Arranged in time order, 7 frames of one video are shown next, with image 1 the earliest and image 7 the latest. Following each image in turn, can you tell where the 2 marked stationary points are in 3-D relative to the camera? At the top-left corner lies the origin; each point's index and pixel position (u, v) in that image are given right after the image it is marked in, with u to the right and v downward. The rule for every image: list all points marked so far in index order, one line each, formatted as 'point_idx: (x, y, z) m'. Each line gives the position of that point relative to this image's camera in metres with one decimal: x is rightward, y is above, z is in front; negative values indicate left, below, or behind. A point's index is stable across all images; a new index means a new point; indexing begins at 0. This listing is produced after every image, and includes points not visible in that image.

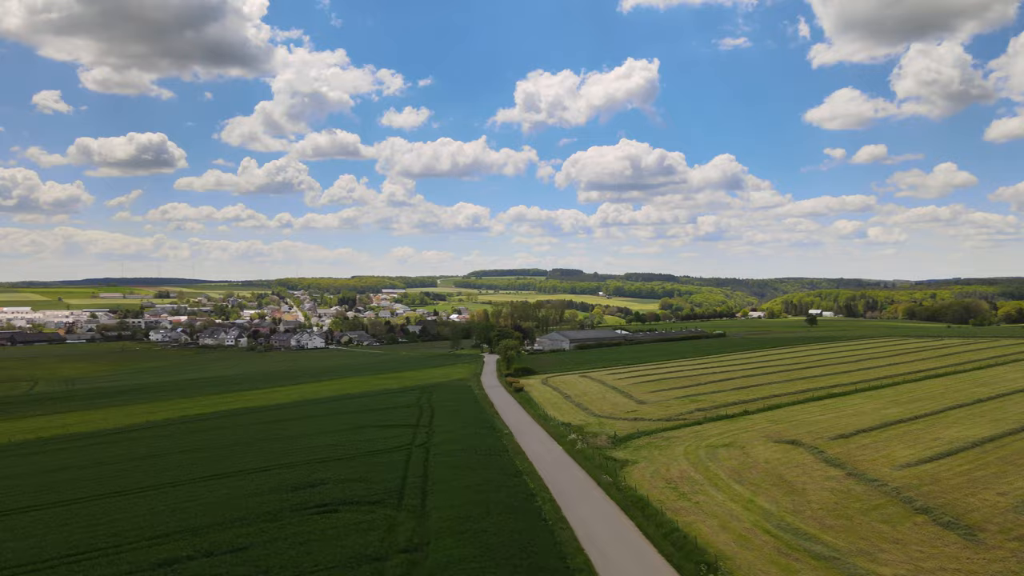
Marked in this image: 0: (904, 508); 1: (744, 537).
0: (+9.0, -5.0, +16.3) m
1: (+4.8, -5.1, +14.7) m
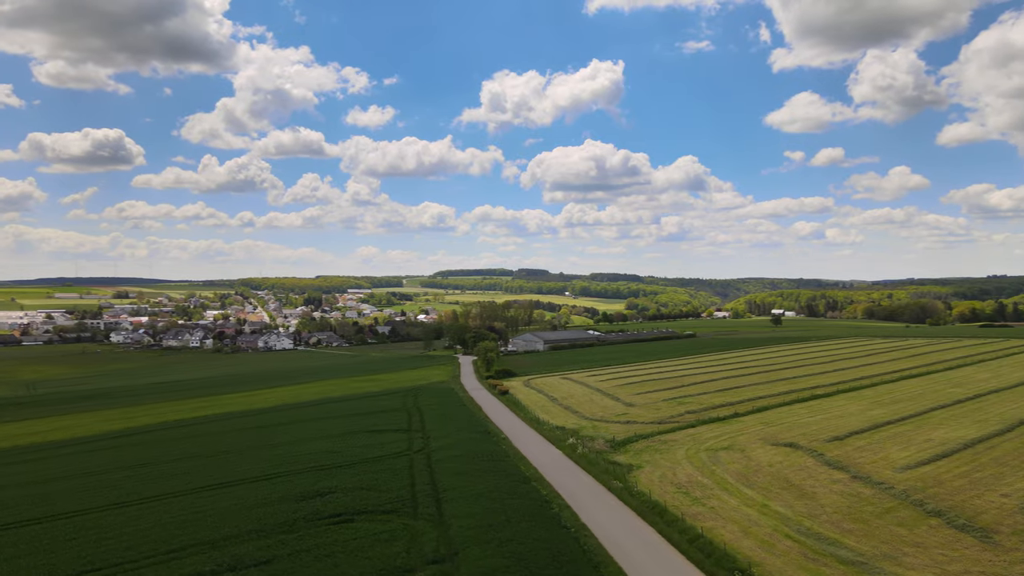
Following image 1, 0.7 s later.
0: (+9.4, -5.2, +16.6) m
1: (+5.4, -5.3, +14.8) m
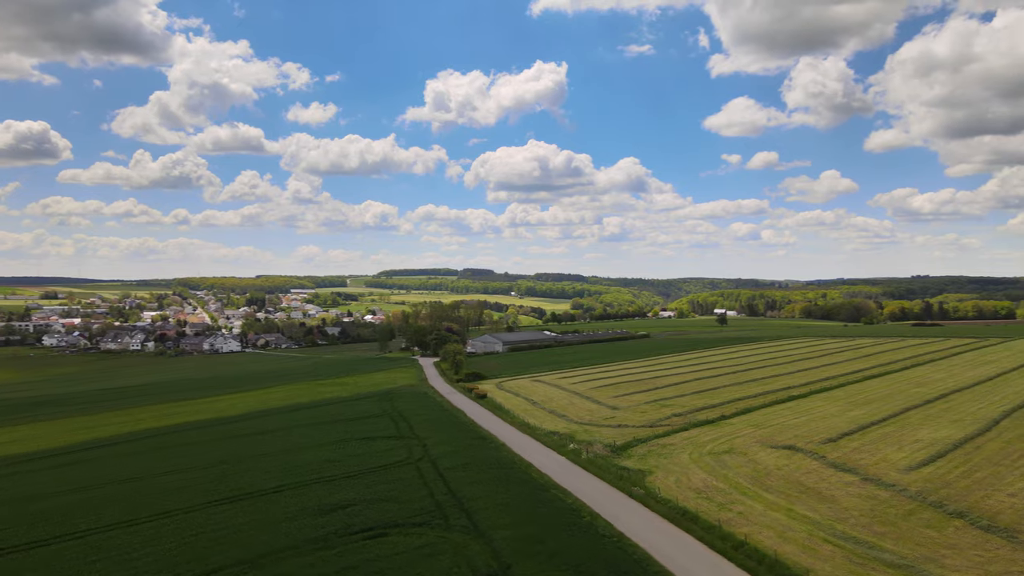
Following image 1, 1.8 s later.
0: (+10.3, -5.4, +17.2) m
1: (+6.4, -5.5, +15.2) m
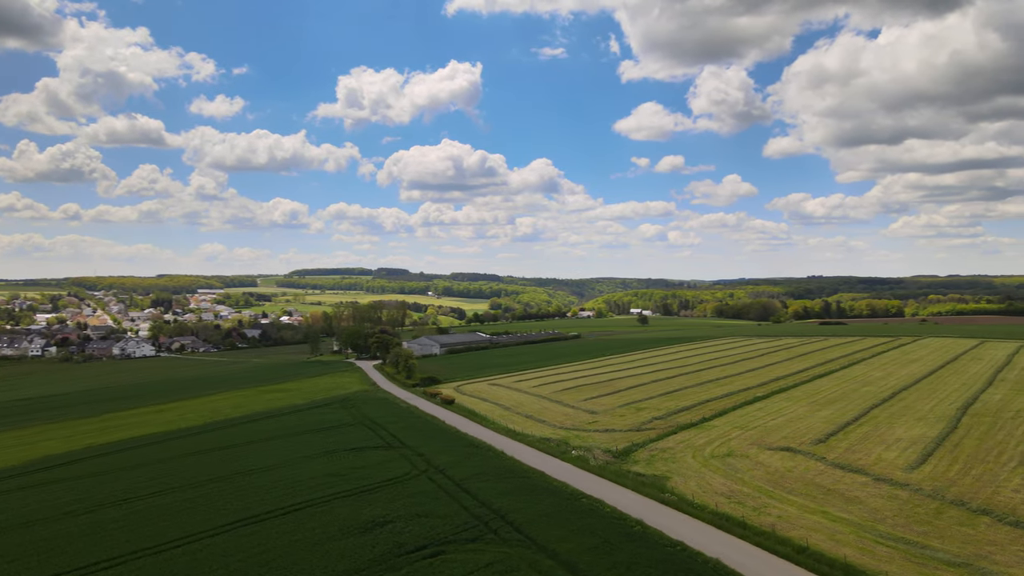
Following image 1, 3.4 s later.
0: (+11.6, -5.7, +18.3) m
1: (+7.9, -5.8, +15.9) m
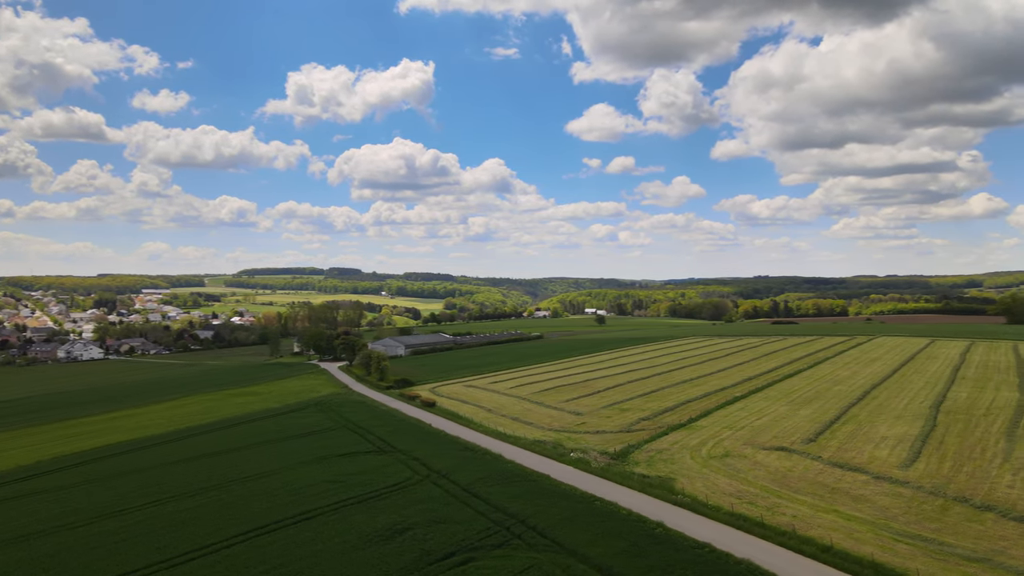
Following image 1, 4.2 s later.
0: (+12.1, -5.8, +19.0) m
1: (+8.6, -5.9, +16.3) m
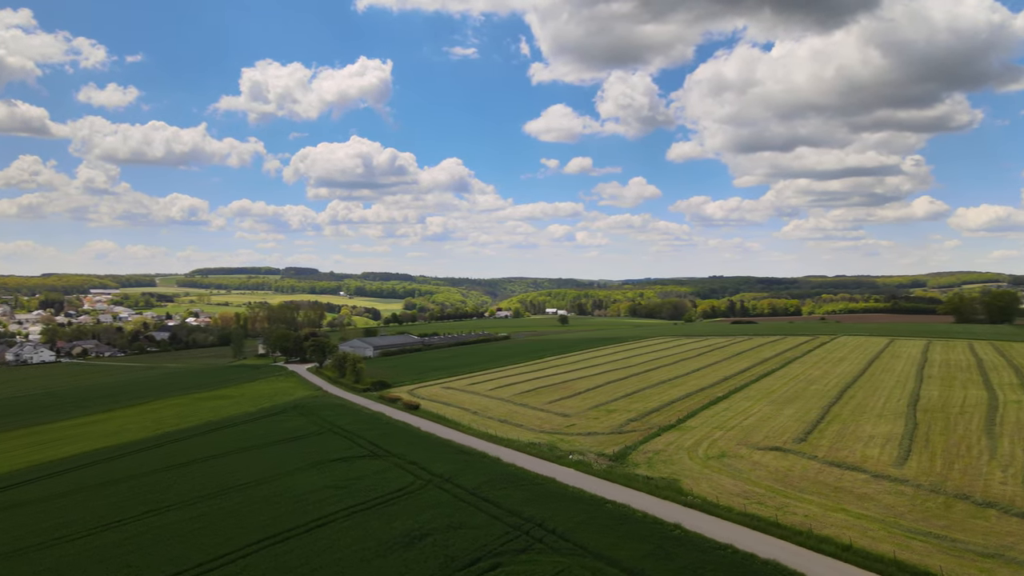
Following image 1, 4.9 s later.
0: (+12.6, -5.9, +19.7) m
1: (+9.2, -6.0, +16.8) m
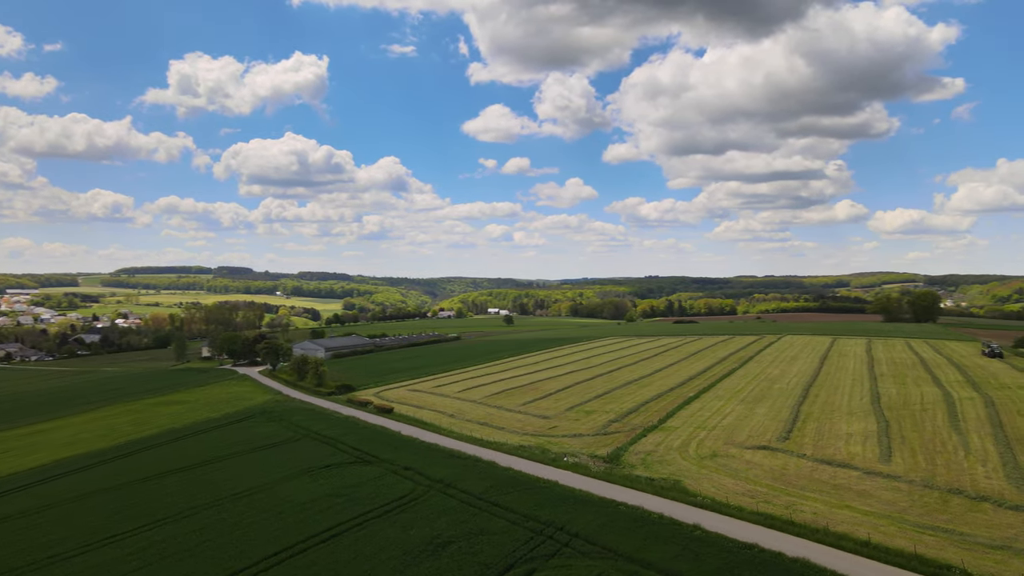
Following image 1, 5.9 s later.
0: (+13.1, -6.1, +20.8) m
1: (+9.9, -6.2, +17.6) m
